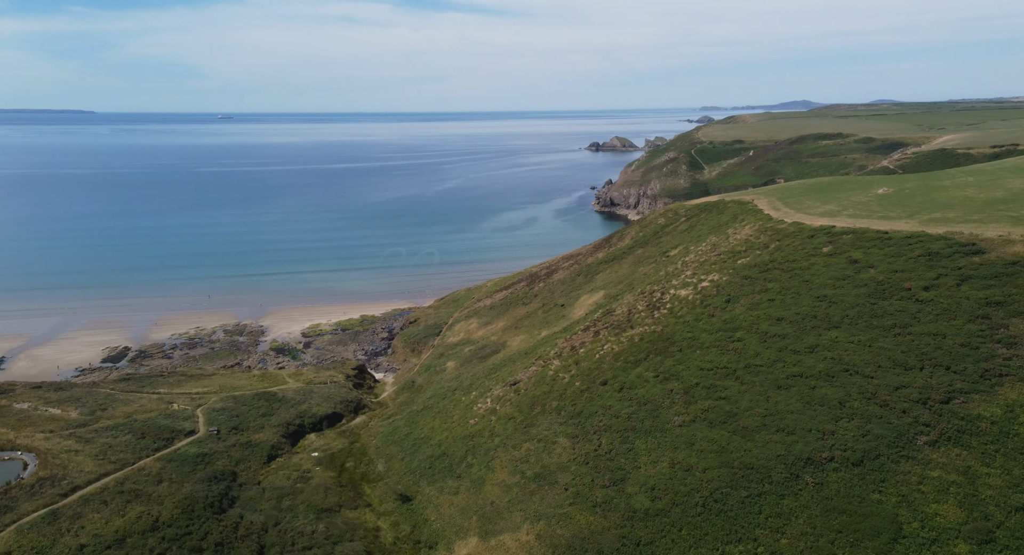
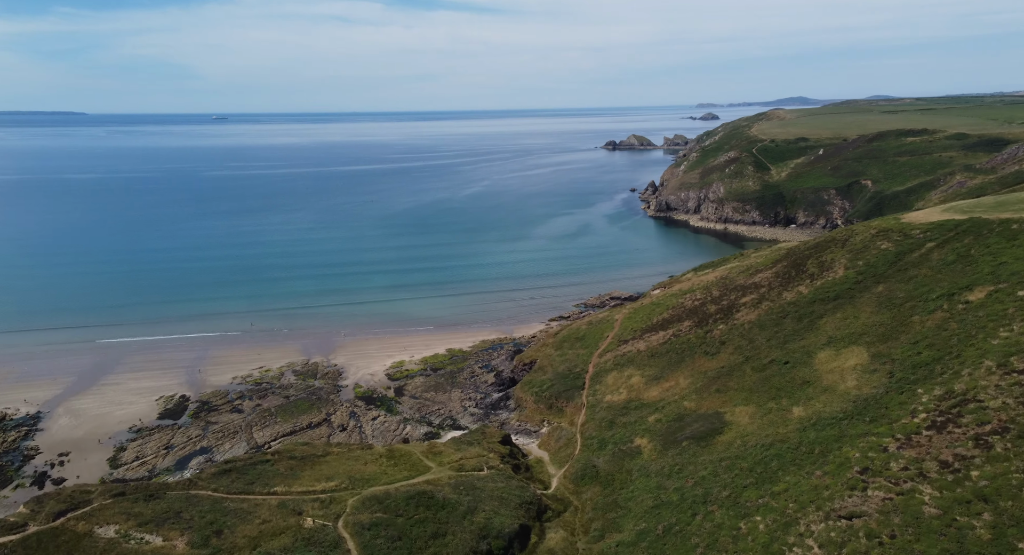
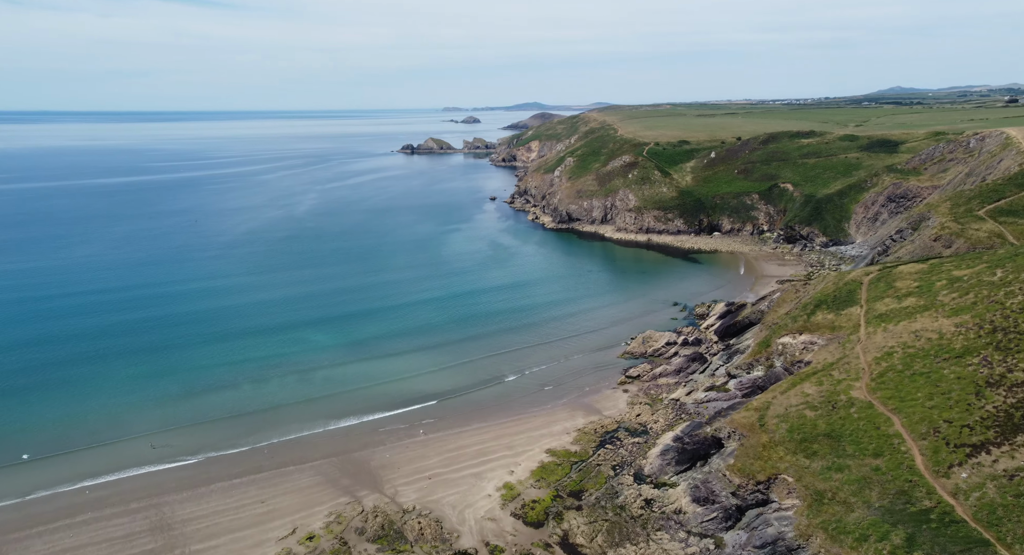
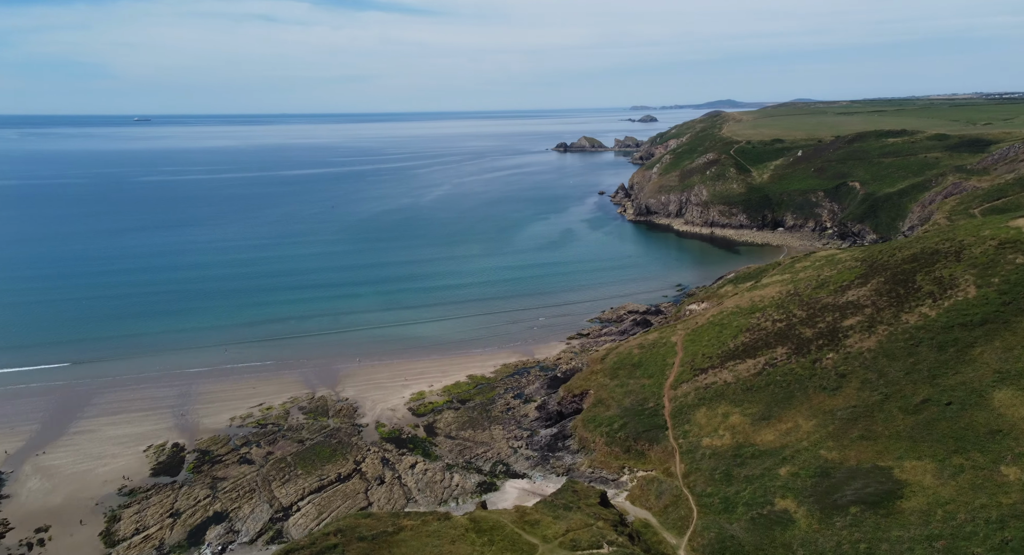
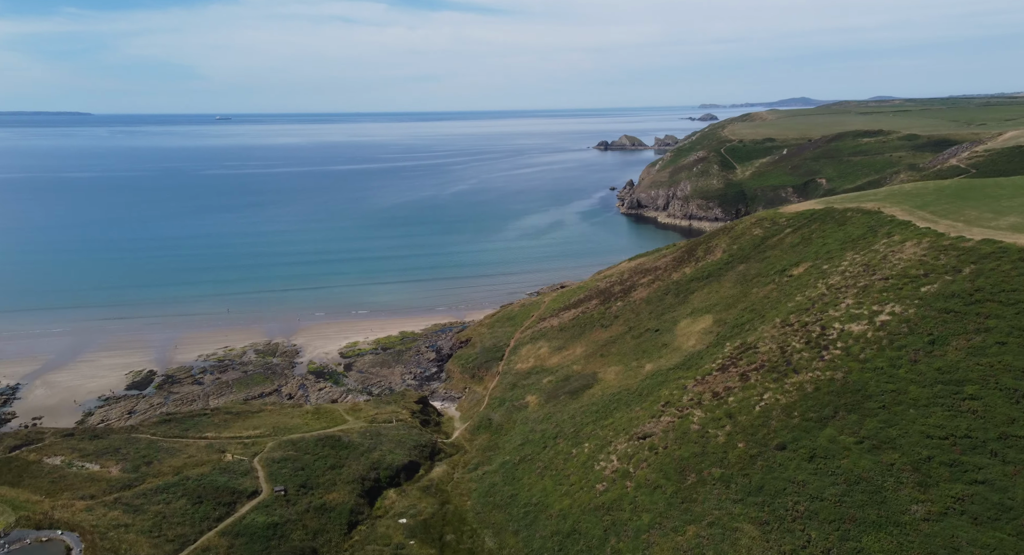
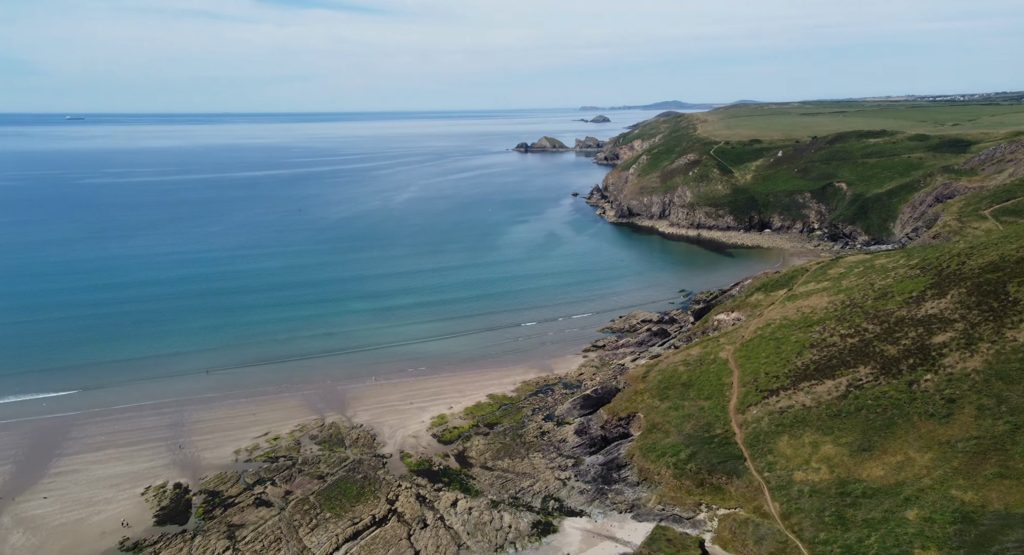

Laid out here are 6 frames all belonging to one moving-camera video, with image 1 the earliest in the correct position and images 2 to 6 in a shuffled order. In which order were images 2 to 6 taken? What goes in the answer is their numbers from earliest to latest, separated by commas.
5, 2, 4, 6, 3
